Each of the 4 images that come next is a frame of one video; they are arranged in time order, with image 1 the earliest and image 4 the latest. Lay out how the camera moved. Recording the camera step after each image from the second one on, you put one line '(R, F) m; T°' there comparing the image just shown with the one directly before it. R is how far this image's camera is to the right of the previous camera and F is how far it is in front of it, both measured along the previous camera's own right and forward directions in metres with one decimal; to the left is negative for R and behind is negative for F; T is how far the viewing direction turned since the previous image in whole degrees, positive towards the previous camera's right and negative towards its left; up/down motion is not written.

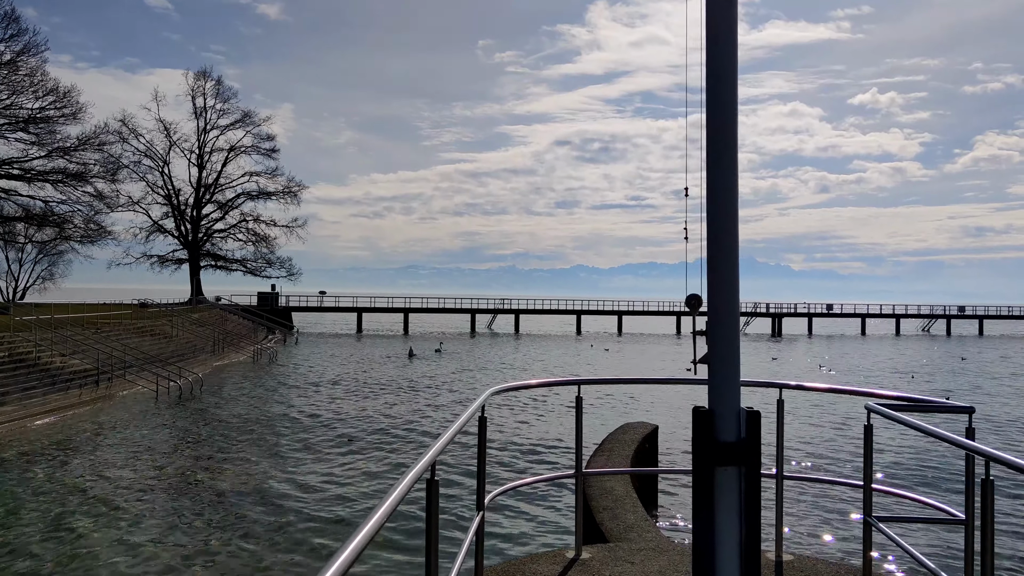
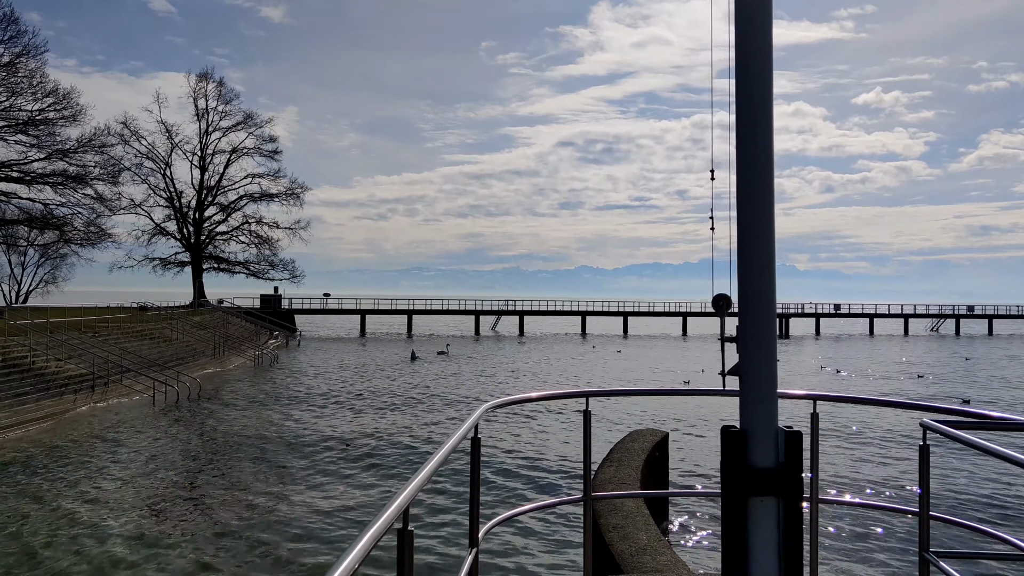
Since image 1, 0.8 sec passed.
(0.0, +0.4) m; 0°
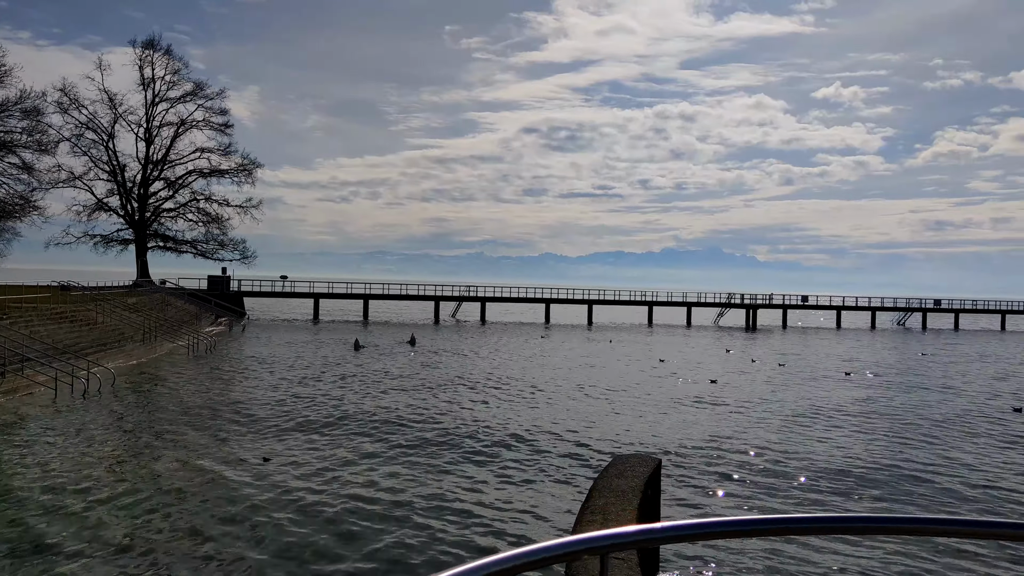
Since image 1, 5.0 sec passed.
(0.0, +1.9) m; +3°
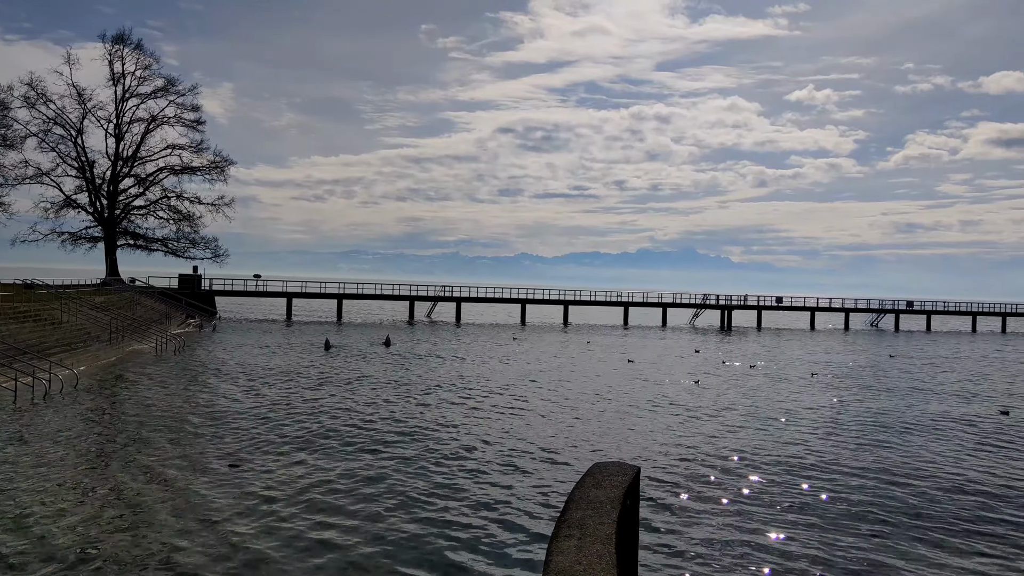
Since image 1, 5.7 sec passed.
(-0.1, +0.2) m; +2°
